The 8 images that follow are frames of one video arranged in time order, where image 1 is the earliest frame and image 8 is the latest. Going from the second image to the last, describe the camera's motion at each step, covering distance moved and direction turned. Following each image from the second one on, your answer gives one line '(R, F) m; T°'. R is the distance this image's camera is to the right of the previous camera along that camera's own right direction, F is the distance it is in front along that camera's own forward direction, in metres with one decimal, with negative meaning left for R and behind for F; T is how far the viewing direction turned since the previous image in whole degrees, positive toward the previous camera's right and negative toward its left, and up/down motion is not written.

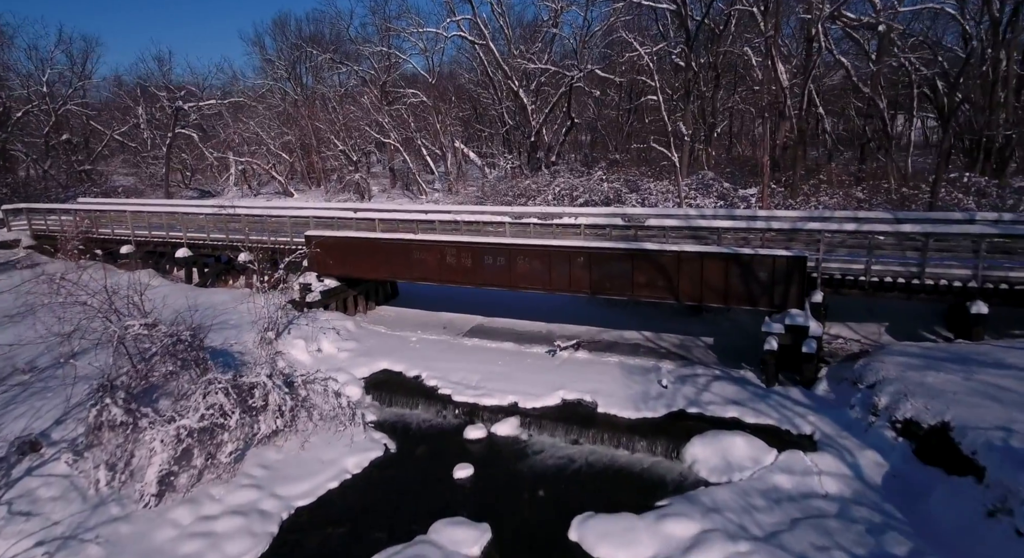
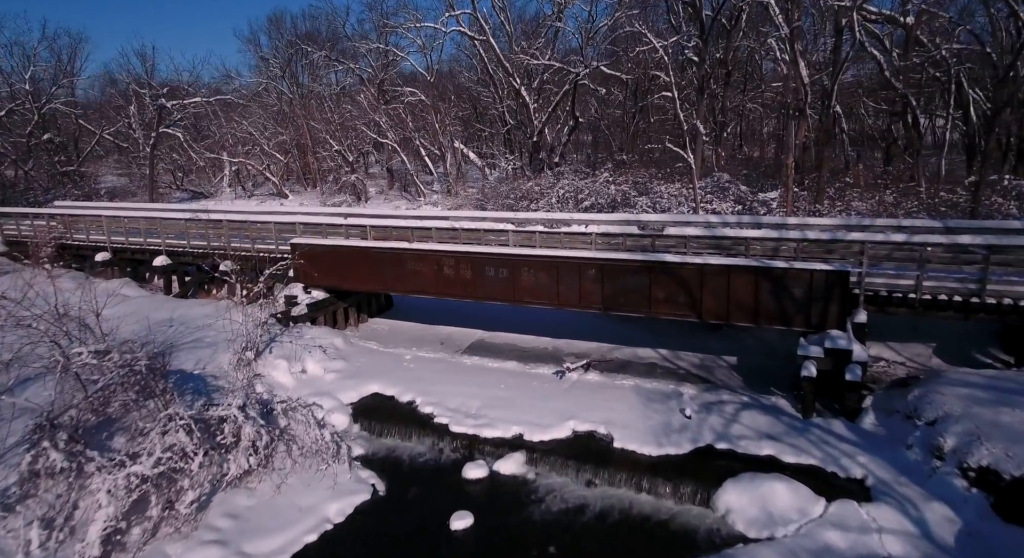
(-0.1, +1.3) m; 0°
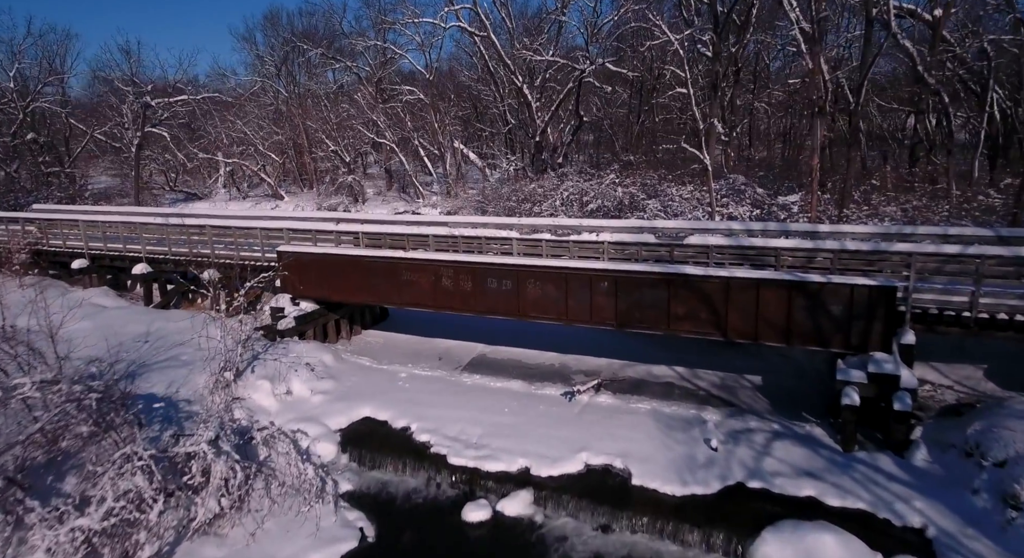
(-0.1, +1.1) m; 0°
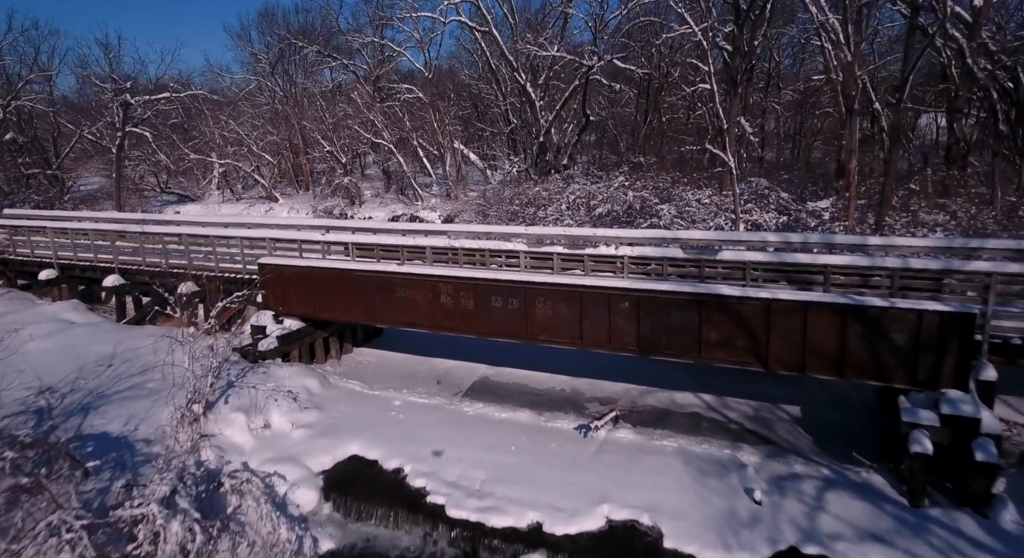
(-0.1, +1.4) m; 0°
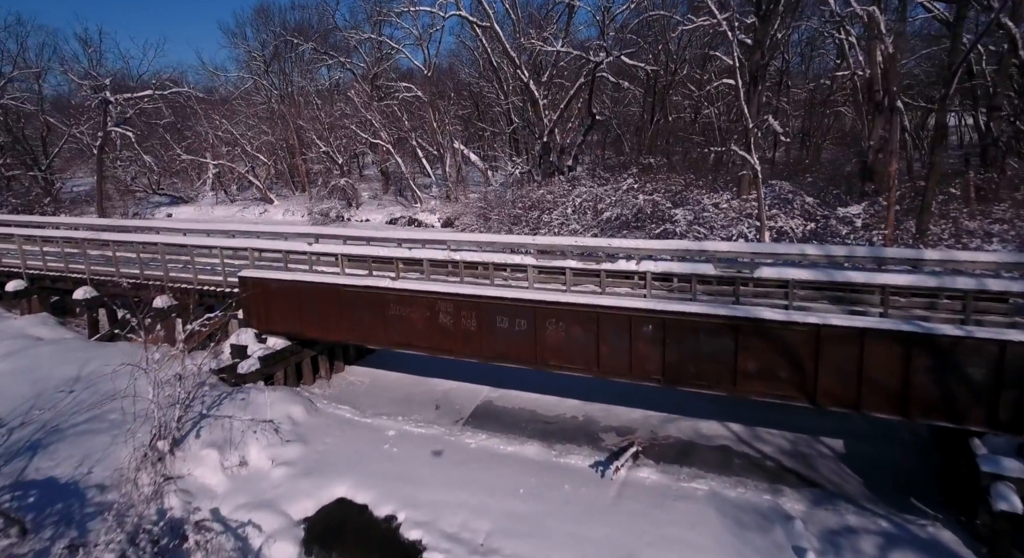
(-0.1, +1.2) m; 0°
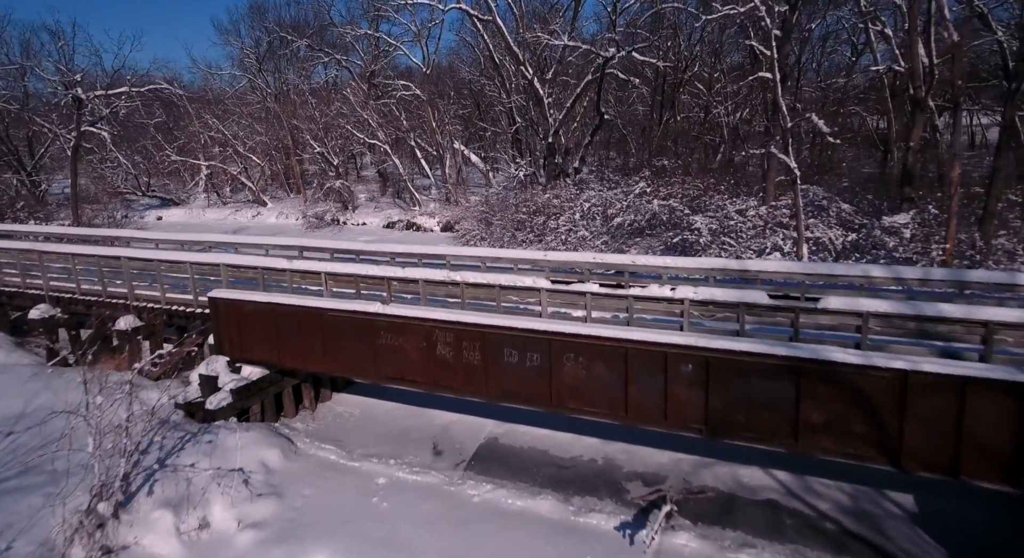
(-0.1, +1.5) m; 0°
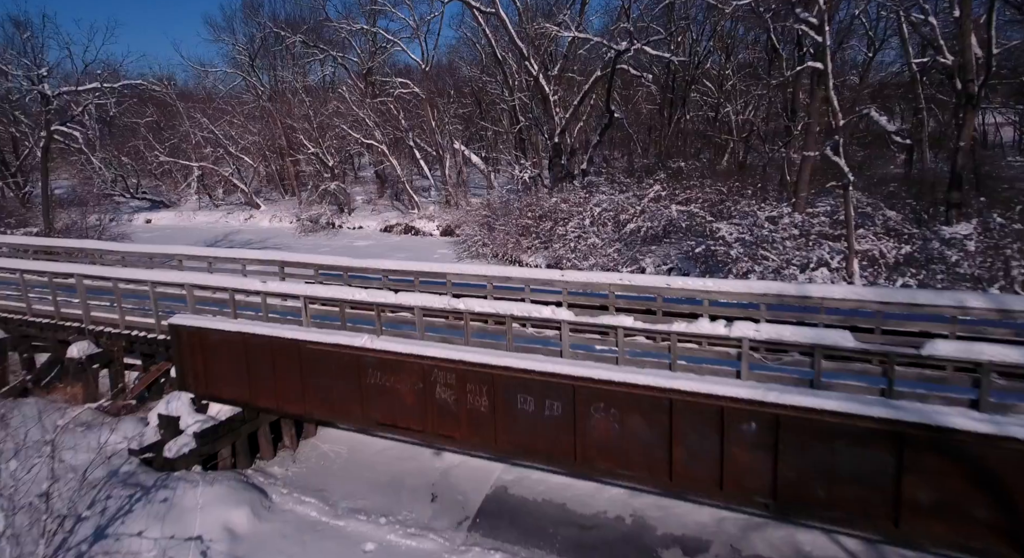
(-0.2, +1.5) m; 0°
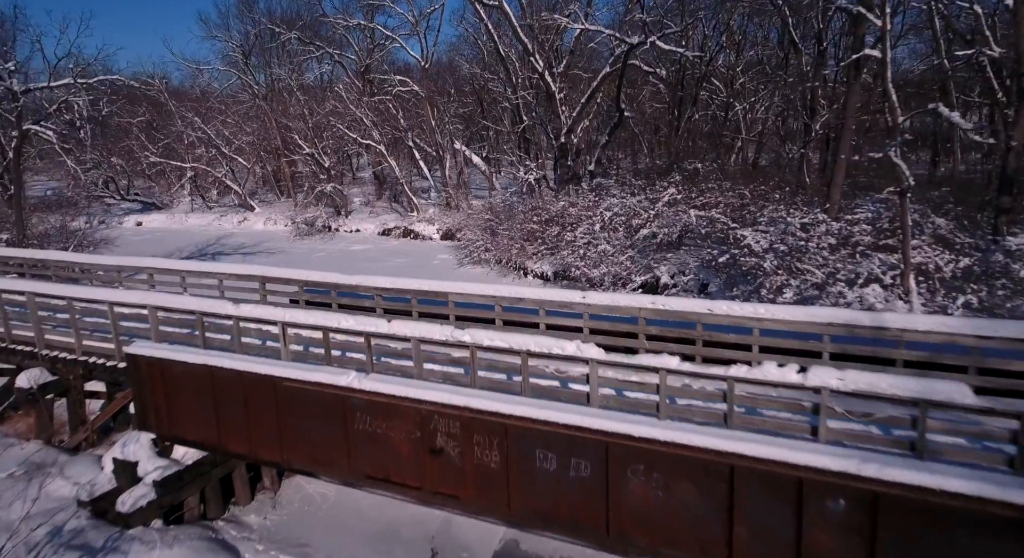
(-0.2, +1.3) m; 0°
